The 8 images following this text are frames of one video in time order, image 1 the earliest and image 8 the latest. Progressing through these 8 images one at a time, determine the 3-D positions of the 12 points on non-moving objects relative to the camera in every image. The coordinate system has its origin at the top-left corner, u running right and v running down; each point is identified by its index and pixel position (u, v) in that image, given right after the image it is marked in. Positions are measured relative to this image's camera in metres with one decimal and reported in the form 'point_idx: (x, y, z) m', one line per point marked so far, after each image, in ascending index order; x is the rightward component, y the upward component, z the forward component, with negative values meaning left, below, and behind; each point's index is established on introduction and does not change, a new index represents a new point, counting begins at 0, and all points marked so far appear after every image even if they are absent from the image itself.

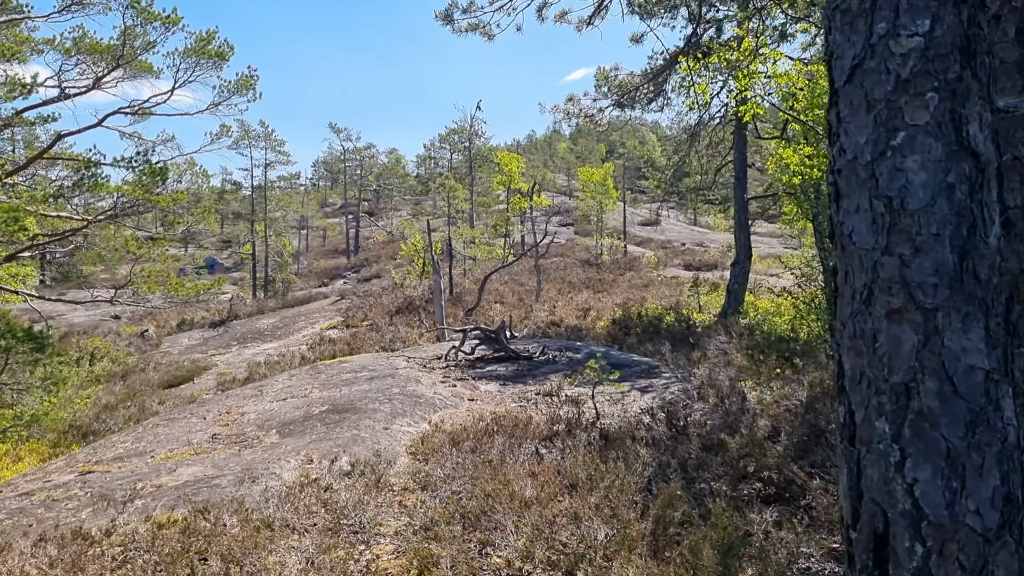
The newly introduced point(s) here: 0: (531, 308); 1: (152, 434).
0: (+0.3, -0.3, +13.3) m
1: (-2.4, -1.0, +5.9) m
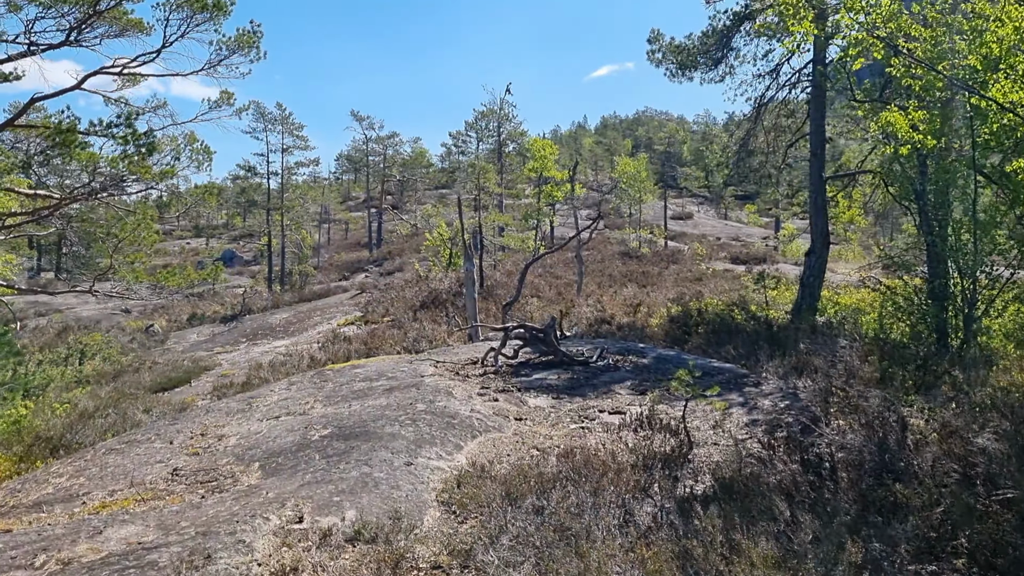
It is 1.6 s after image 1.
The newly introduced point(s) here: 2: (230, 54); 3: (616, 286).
0: (+0.8, -0.2, +11.8) m
1: (-2.1, -0.9, +4.5) m
2: (-2.9, +2.4, +9.3) m
3: (+1.6, 0.0, +14.1) m
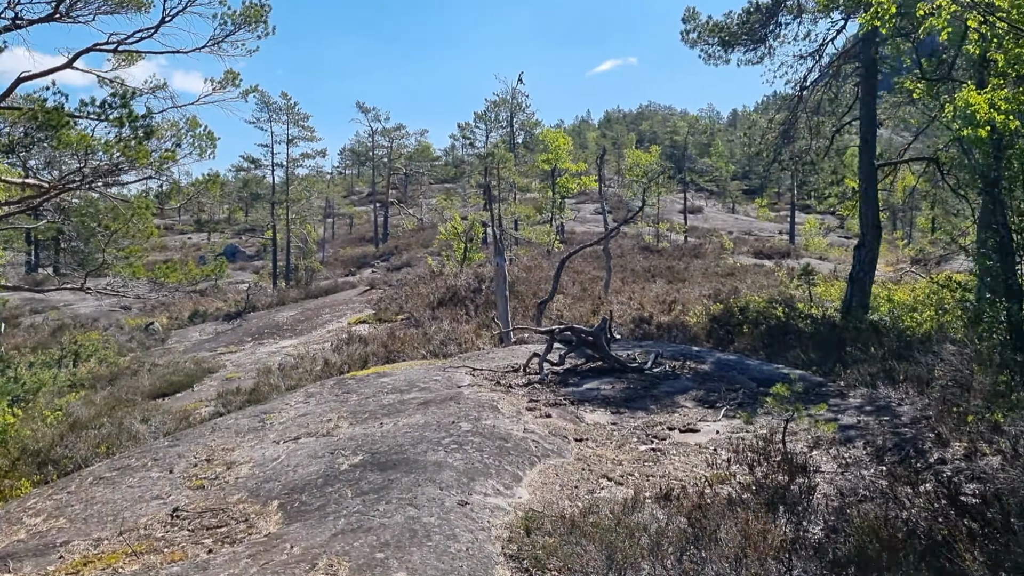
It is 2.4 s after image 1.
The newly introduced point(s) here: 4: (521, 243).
0: (+1.1, -0.2, +11.0) m
1: (-1.8, -0.9, +3.7) m
2: (-2.6, +2.4, +8.5) m
3: (+1.9, +0.1, +13.3) m
4: (+0.2, +1.0, +19.9) m
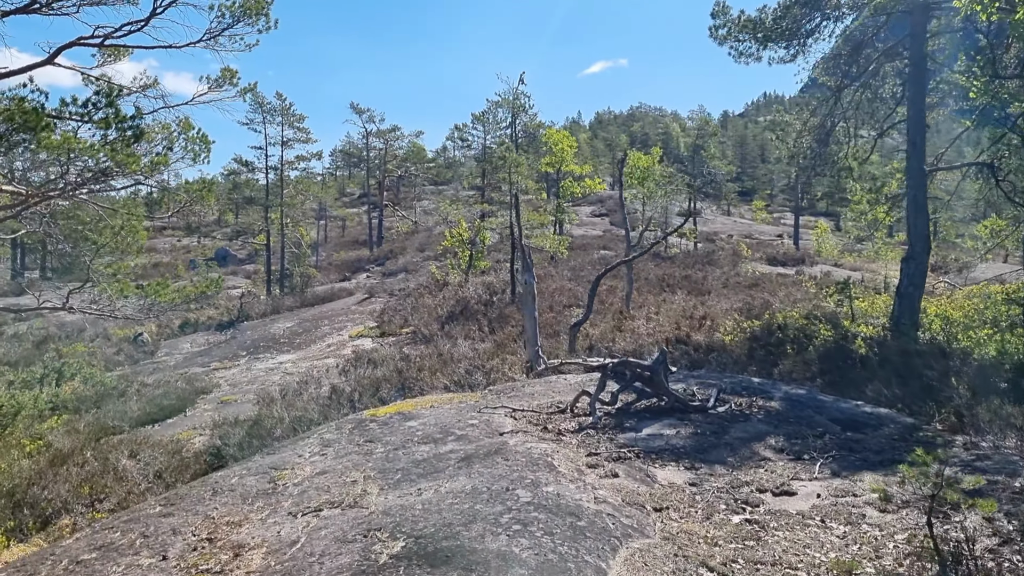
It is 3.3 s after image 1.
0: (+1.3, -0.3, +10.3) m
1: (-1.5, -1.0, +2.9) m
2: (-2.4, +2.3, +7.7) m
3: (+2.1, -0.1, +12.6) m
4: (+0.3, +0.9, +19.2) m
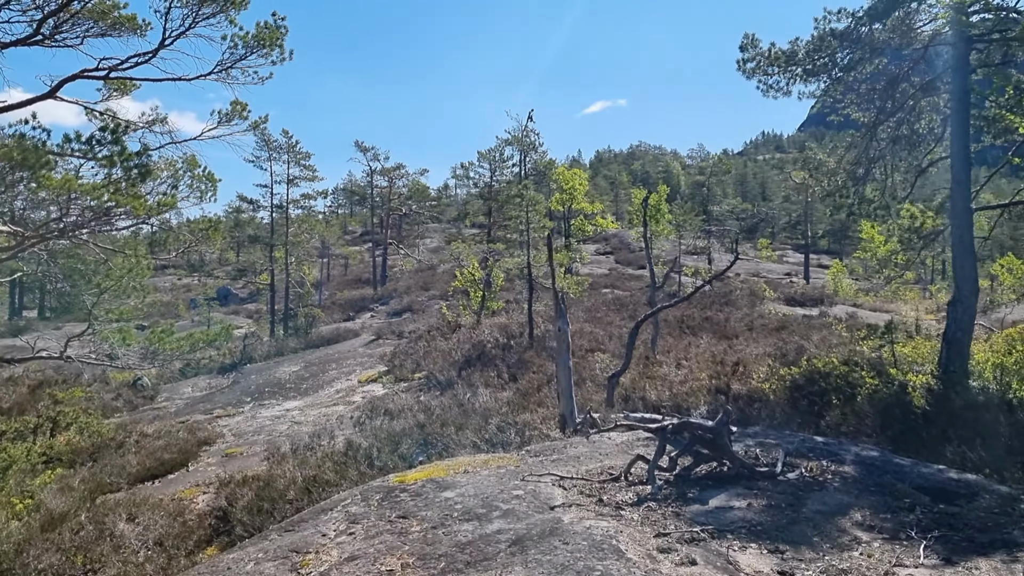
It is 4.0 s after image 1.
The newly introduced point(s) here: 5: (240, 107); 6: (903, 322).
0: (+1.5, -0.8, +9.8) m
1: (-1.3, -1.2, +2.4) m
2: (-2.2, +1.9, +7.3) m
3: (+2.3, -0.6, +12.1) m
4: (+0.5, 0.0, +18.7) m
5: (-2.4, +1.6, +7.9) m
6: (+5.7, -0.5, +13.1) m
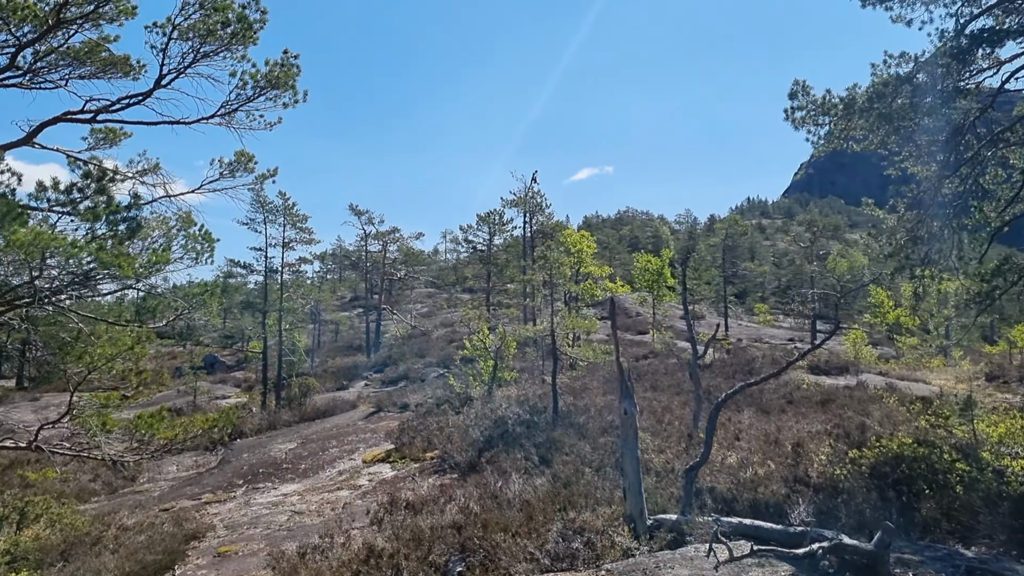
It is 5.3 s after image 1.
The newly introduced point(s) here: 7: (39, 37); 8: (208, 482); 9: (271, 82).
0: (+1.8, -1.5, +8.7) m
1: (-0.9, -1.4, +1.3) m
2: (-1.8, +1.4, +6.4) m
3: (+2.6, -1.5, +11.1) m
4: (+0.7, -1.3, +17.7) m
5: (-2.1, +1.0, +7.0) m
6: (+5.9, -1.4, +12.1) m
7: (-3.1, +1.7, +6.0) m
8: (-3.9, -2.5, +11.7) m
9: (-1.7, +1.5, +6.4) m
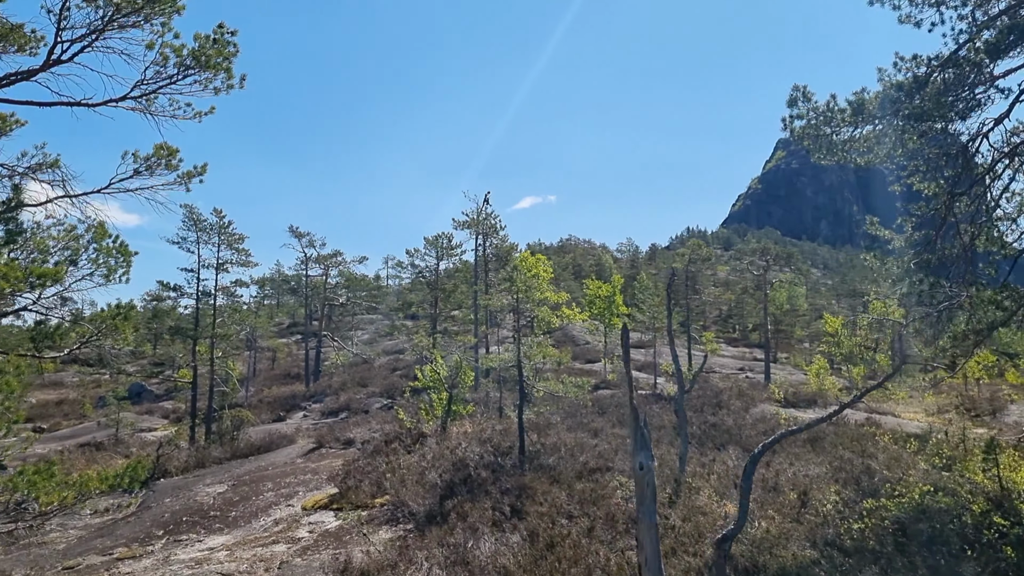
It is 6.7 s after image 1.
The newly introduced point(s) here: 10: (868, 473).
0: (+1.5, -1.7, +7.7) m
1: (-0.7, -1.4, +0.1) m
2: (-2.0, +1.3, +5.3) m
3: (+2.1, -1.8, +10.1) m
4: (-0.2, -1.8, +16.6) m
5: (-2.2, +0.9, +5.8) m
6: (+5.4, -1.8, +11.3) m
7: (-3.2, +1.6, +4.7) m
8: (-4.4, -2.8, +10.2) m
9: (-1.9, +1.4, +5.3) m
10: (+3.1, -1.6, +7.9) m
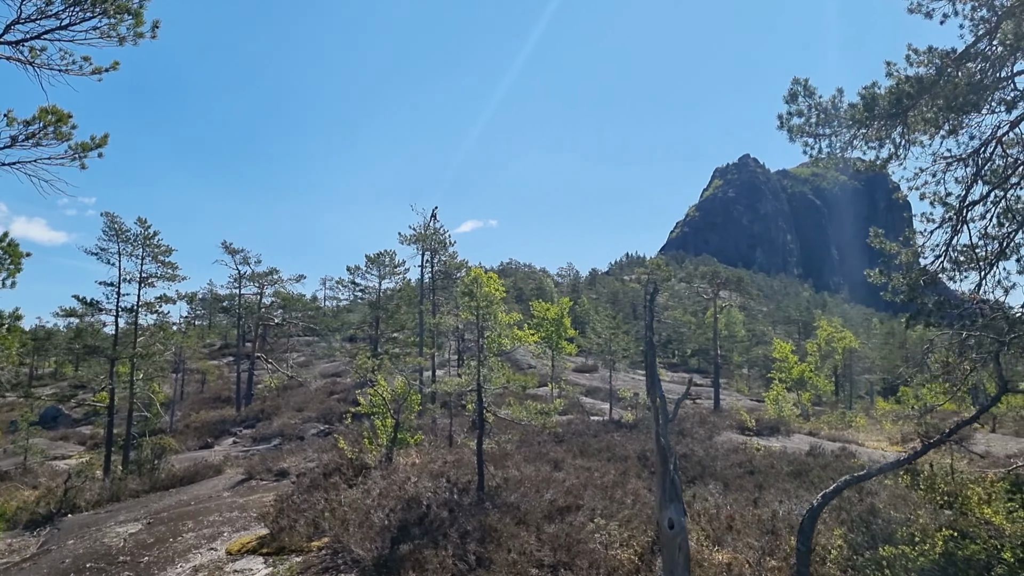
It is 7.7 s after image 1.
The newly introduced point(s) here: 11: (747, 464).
0: (+1.2, -1.8, +6.7) m
1: (-0.4, -1.2, -1.0) m
2: (-2.0, +1.3, +4.1) m
3: (+1.7, -2.0, +9.2) m
4: (-1.1, -2.1, +15.4) m
5: (-2.4, +0.9, +4.7) m
6: (+4.8, -2.0, +10.6) m
7: (-3.3, +1.6, +3.5) m
8: (-4.9, -2.9, +8.8) m
9: (-1.9, +1.4, +4.2) m
10: (+2.8, -1.8, +7.0) m
11: (+2.7, -2.0, +10.4) m
